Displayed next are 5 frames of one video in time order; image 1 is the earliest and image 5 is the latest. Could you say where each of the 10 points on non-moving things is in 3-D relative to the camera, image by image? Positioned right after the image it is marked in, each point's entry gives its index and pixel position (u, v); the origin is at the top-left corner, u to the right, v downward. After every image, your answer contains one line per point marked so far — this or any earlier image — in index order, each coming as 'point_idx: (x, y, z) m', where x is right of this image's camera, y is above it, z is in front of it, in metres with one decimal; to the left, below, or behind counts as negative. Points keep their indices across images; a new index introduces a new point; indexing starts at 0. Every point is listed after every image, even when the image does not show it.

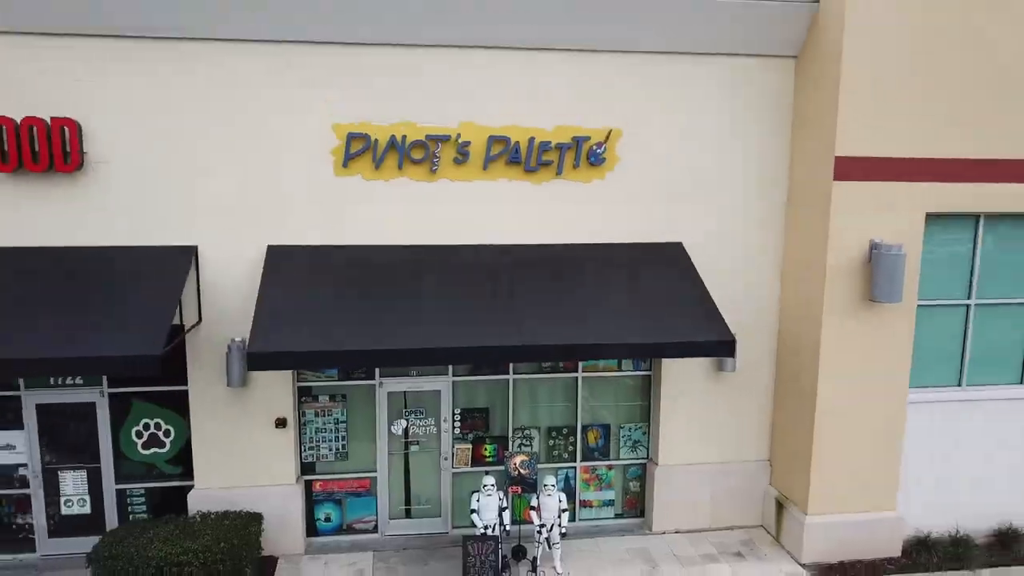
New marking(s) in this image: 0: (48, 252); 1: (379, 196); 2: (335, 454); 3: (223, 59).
0: (-3.7, +0.3, +6.8) m
1: (-1.1, +0.8, +7.1) m
2: (-1.6, -1.5, +7.6) m
3: (-2.3, +1.8, +6.8) m
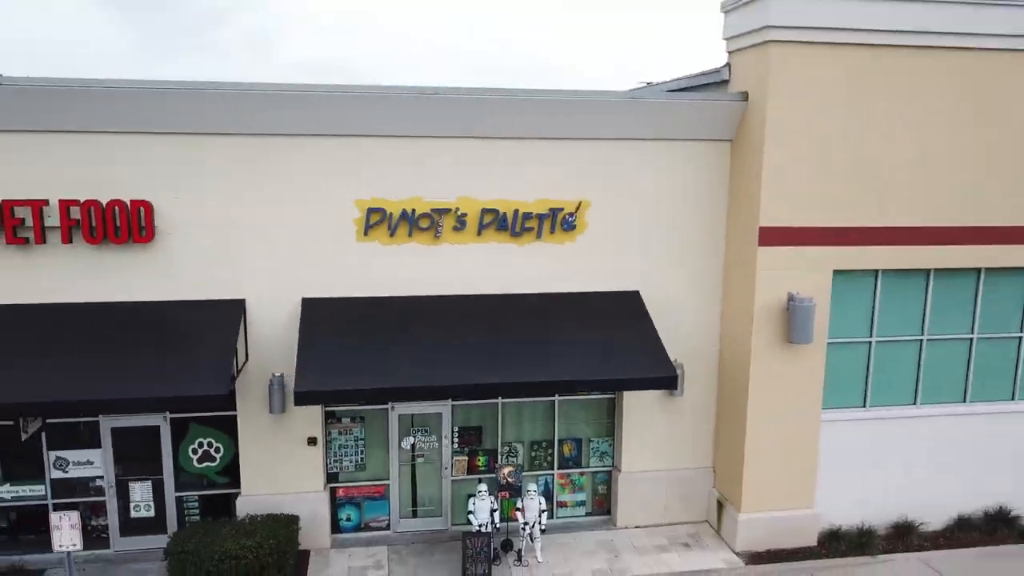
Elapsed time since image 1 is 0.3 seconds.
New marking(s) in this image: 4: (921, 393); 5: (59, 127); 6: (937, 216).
0: (-3.8, -0.2, +8.3) m
1: (-1.2, +0.3, +8.7) m
2: (-1.8, -2.0, +9.2) m
3: (-2.4, +1.4, +8.3) m
4: (+4.6, -1.2, +9.3) m
5: (-4.3, +1.5, +8.0) m
6: (+4.5, +0.8, +8.8) m
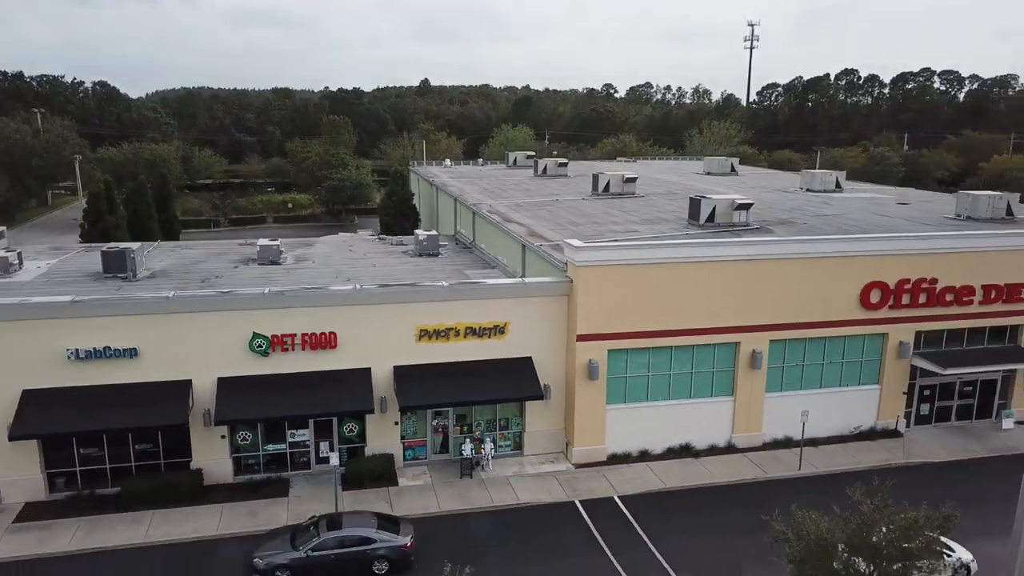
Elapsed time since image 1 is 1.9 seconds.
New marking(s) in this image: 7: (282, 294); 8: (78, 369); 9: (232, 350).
0: (-4.7, -2.1, +20.5) m
1: (-2.1, -1.5, +21.1) m
2: (-2.6, -3.8, +21.7) m
3: (-3.3, -0.5, +20.6) m
4: (+3.7, -2.9, +22.2) m
5: (-5.1, -0.4, +20.1) m
6: (+3.6, -1.0, +21.5) m
7: (-5.5, -0.1, +19.9) m
8: (-10.2, -1.9, +19.4) m
9: (-6.8, -1.5, +20.0) m
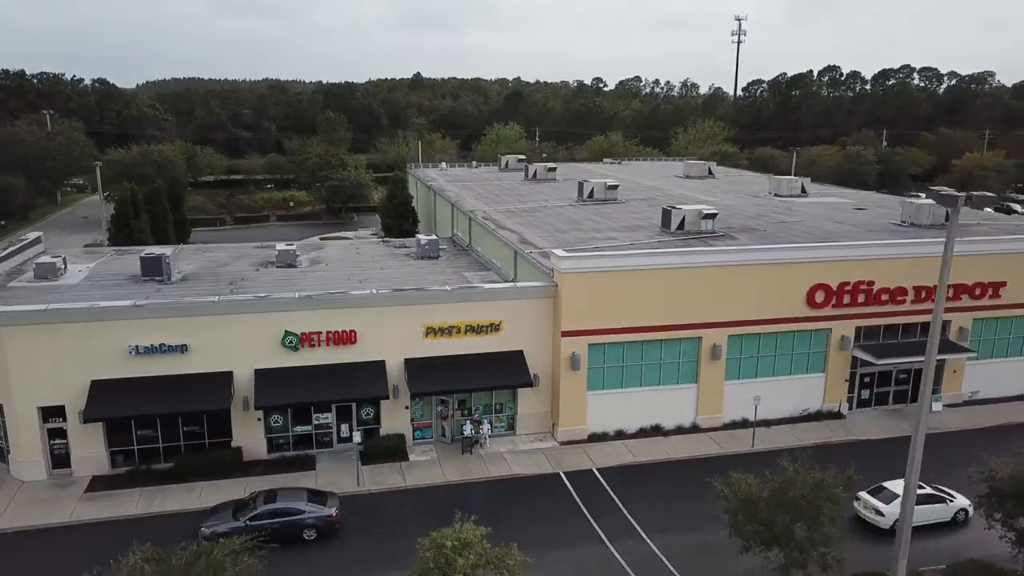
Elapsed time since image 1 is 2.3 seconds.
0: (-4.8, -2.2, +24.0) m
1: (-2.3, -1.6, +24.6) m
2: (-2.8, -3.9, +25.2) m
3: (-3.5, -0.6, +24.0) m
4: (+3.5, -3.0, +25.7) m
5: (-5.3, -0.5, +23.5) m
6: (+3.4, -1.1, +25.0) m
7: (-5.7, -0.3, +23.3) m
8: (-10.3, -2.1, +22.8) m
9: (-7.0, -1.7, +23.4) m
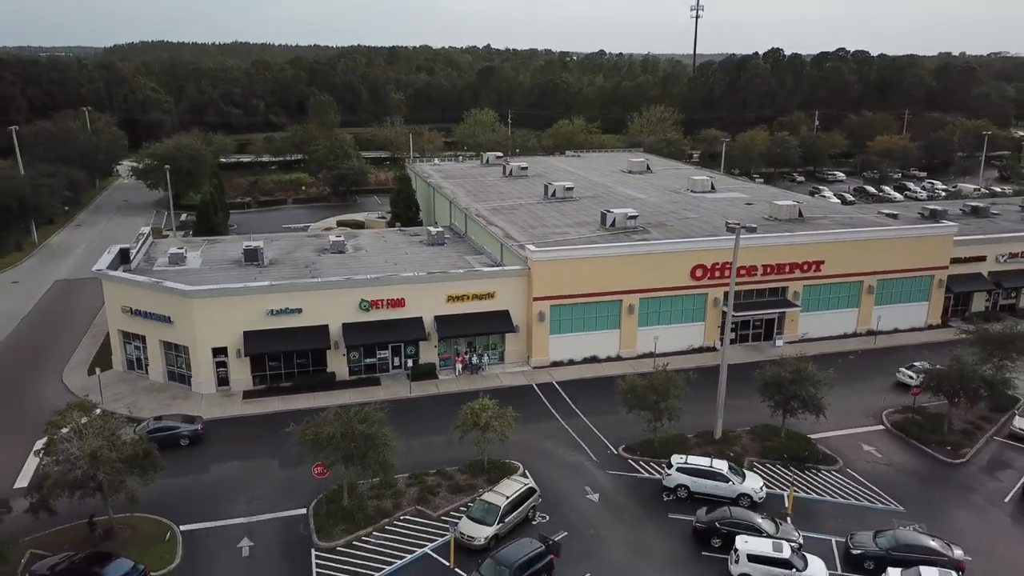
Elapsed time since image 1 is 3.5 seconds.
0: (-5.3, -1.5, +38.1) m
1: (-2.8, -0.8, +38.7) m
2: (-3.3, -3.1, +39.5) m
3: (-3.9, +0.1, +38.1) m
4: (+3.0, -2.1, +40.2) m
5: (-5.7, +0.2, +37.5) m
6: (+2.9, -0.2, +39.4) m
7: (-6.2, +0.4, +37.3) m
8: (-10.7, -1.4, +36.7) m
9: (-7.4, -1.0, +37.4) m
